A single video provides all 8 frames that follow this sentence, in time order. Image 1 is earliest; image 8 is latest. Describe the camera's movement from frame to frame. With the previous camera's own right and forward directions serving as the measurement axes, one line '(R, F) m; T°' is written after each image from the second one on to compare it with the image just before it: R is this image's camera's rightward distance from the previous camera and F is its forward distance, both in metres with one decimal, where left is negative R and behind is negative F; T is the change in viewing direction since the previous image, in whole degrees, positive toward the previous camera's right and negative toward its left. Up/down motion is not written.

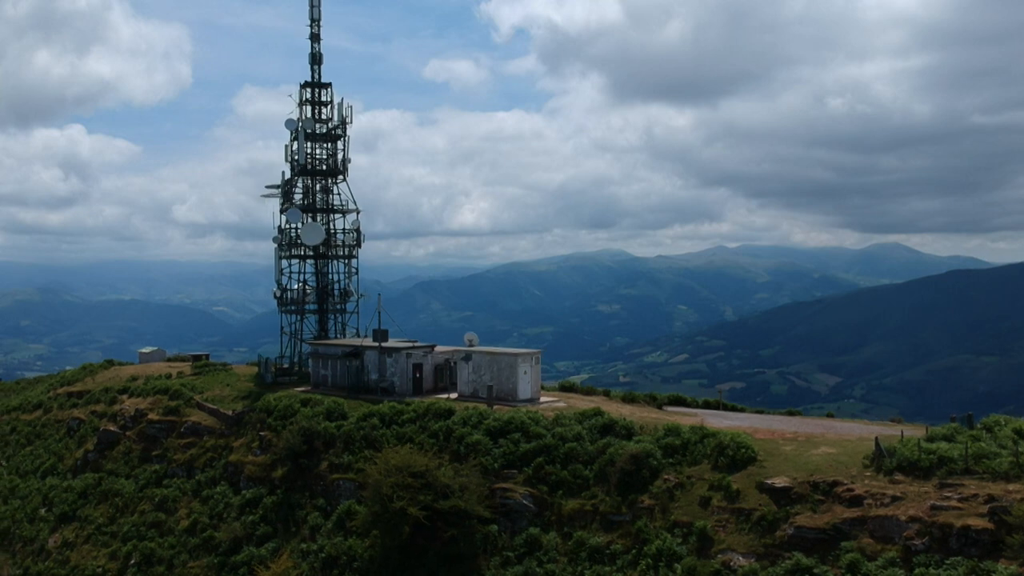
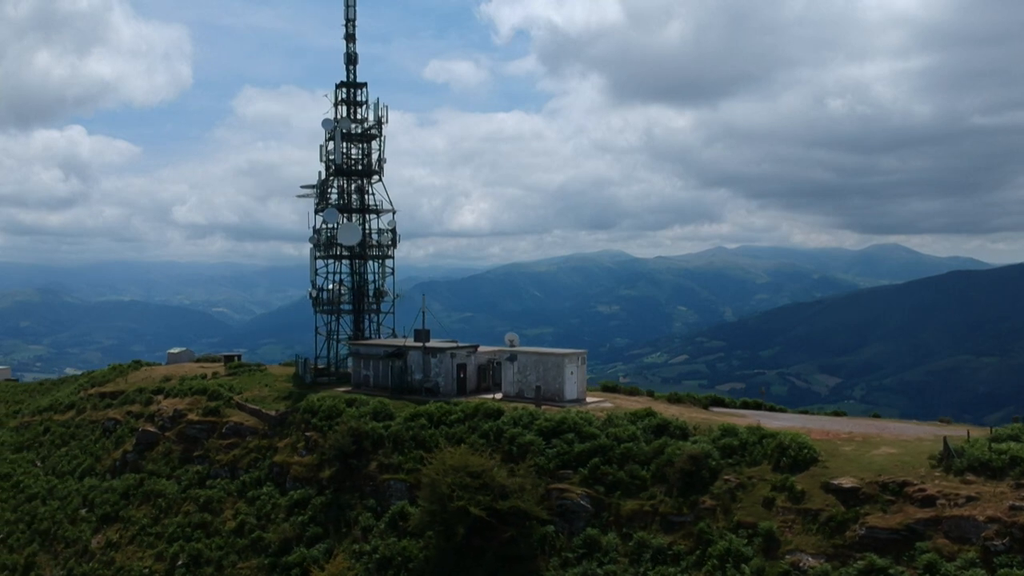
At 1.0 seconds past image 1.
(-1.8, +0.1) m; 0°
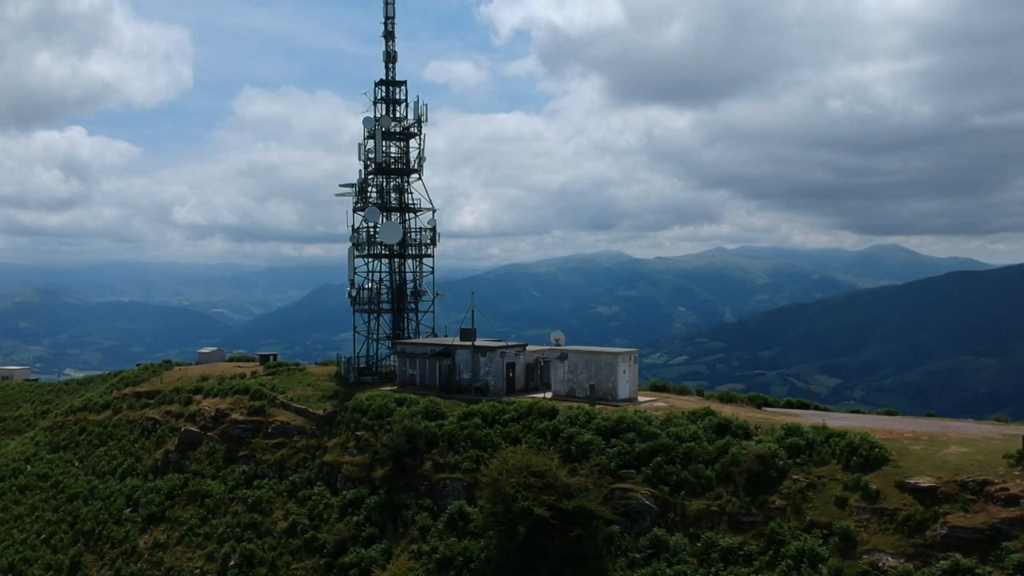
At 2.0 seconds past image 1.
(-2.0, +0.2) m; 0°
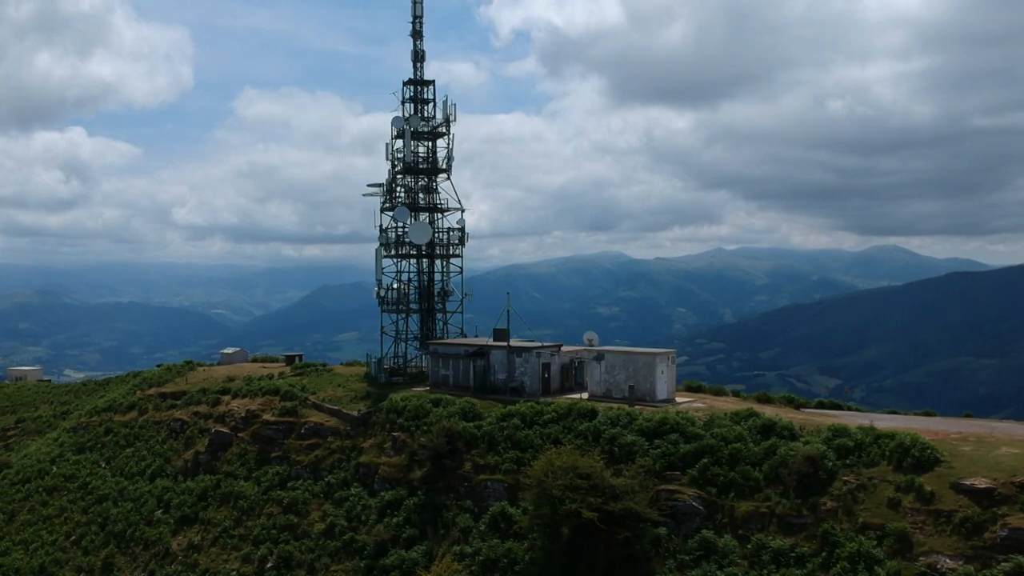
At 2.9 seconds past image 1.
(-1.4, +0.2) m; 0°
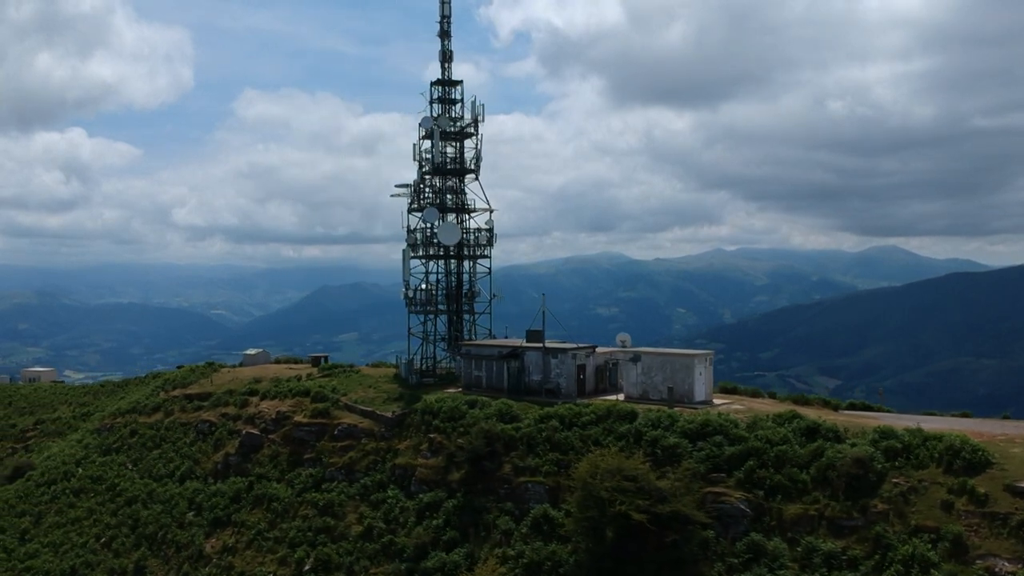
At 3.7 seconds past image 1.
(-1.4, +0.2) m; 0°
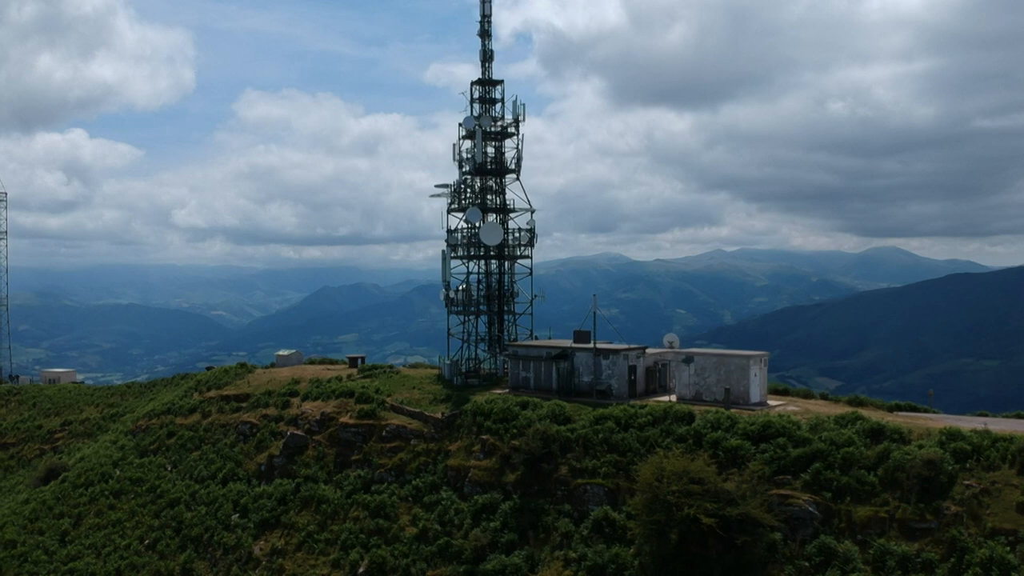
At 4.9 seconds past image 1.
(-2.0, +0.2) m; 0°
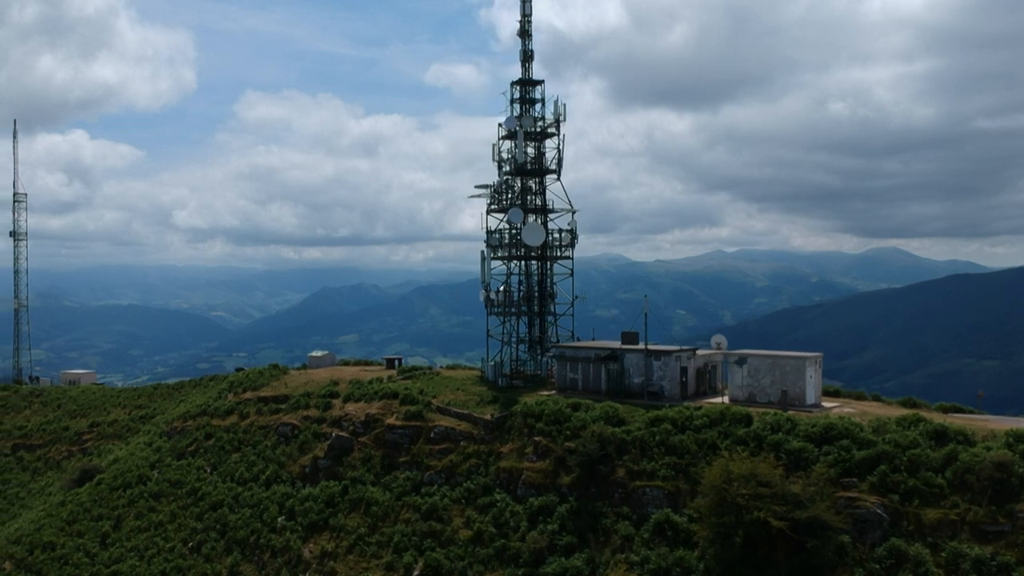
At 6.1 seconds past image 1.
(-2.0, +0.2) m; 0°
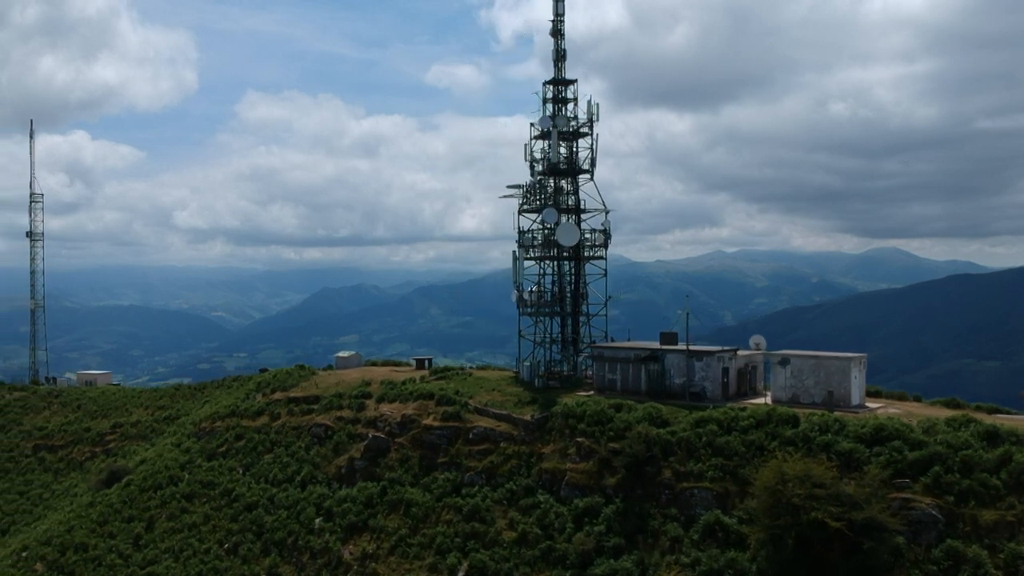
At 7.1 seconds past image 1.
(-1.6, +0.1) m; 0°
